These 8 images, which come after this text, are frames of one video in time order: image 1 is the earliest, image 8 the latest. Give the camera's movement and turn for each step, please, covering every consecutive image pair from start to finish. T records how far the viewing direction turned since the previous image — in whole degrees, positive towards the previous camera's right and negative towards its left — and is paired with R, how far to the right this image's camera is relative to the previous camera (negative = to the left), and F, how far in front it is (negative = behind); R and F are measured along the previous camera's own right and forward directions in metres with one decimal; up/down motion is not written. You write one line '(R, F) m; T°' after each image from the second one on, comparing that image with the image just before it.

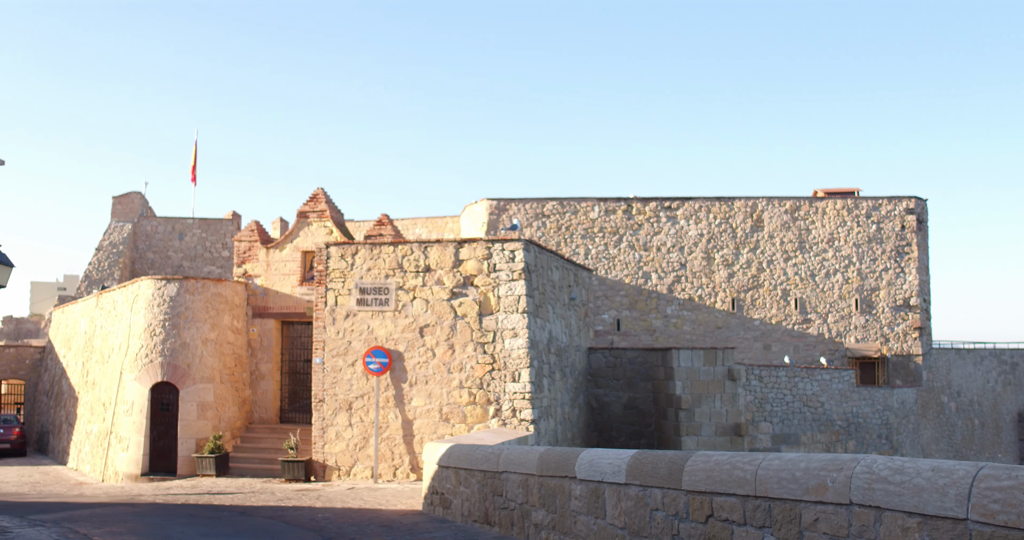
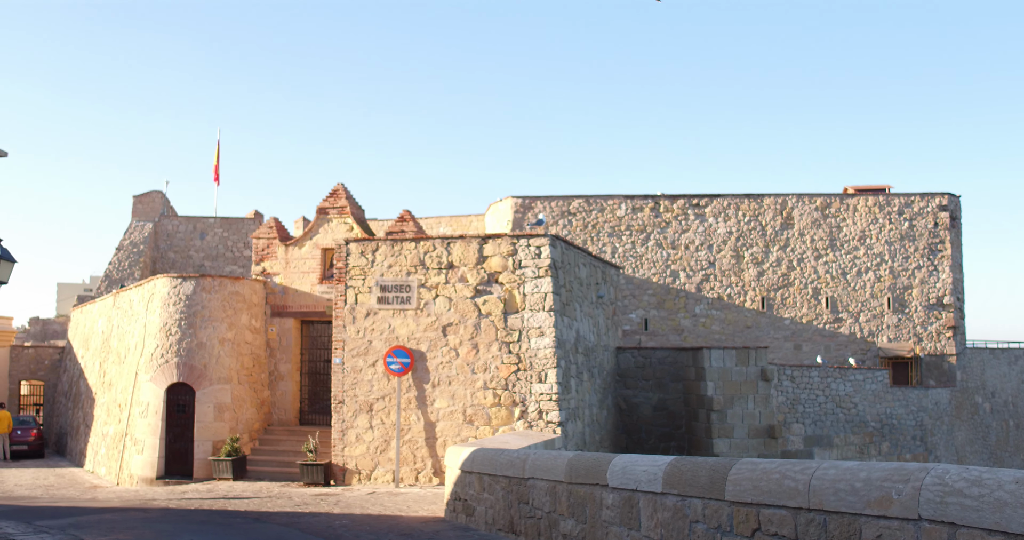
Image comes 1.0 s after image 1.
(0.0, +0.6) m; -2°
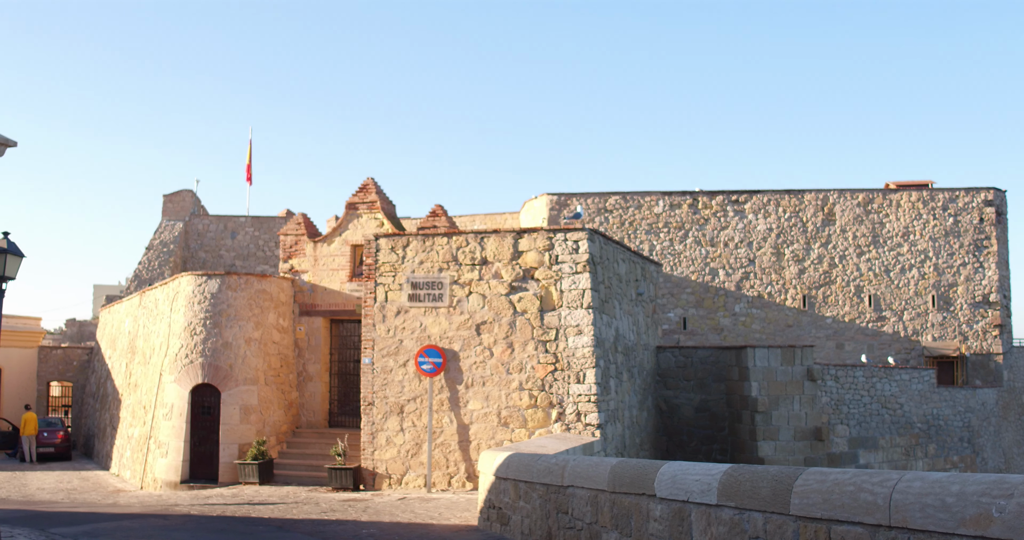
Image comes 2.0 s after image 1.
(0.0, +0.6) m; -2°
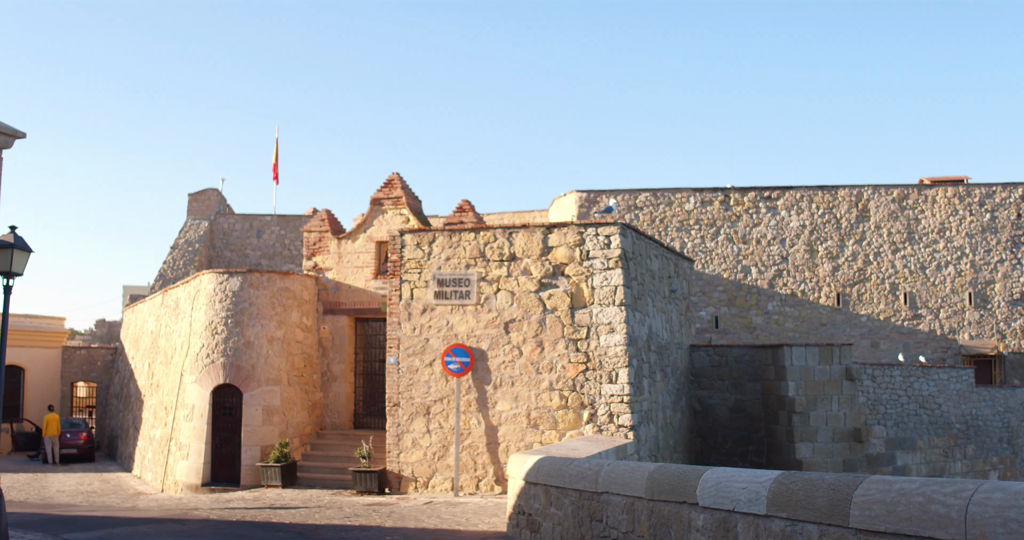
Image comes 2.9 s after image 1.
(0.0, +0.5) m; -2°
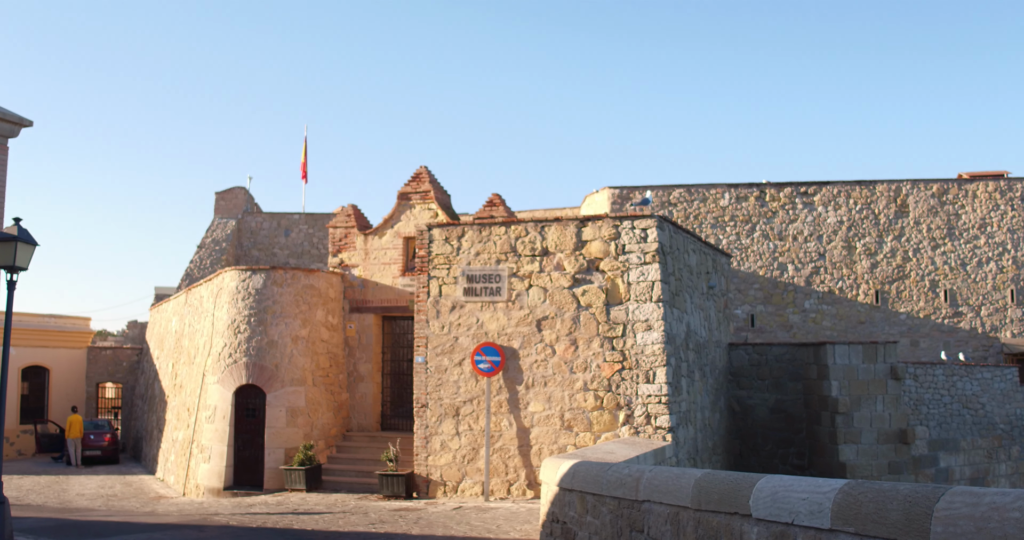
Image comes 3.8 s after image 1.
(0.0, +0.5) m; -2°
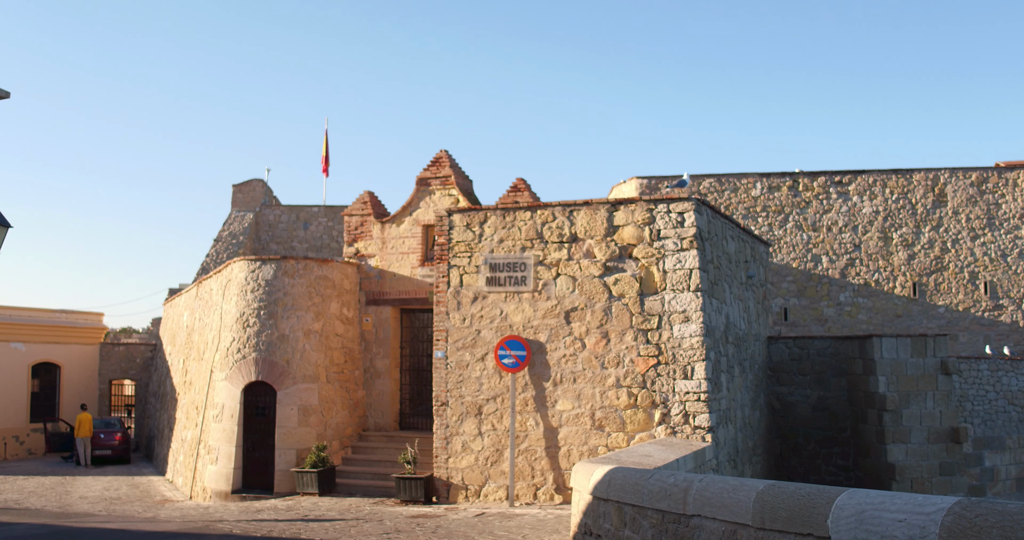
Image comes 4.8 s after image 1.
(0.0, +0.9) m; -2°
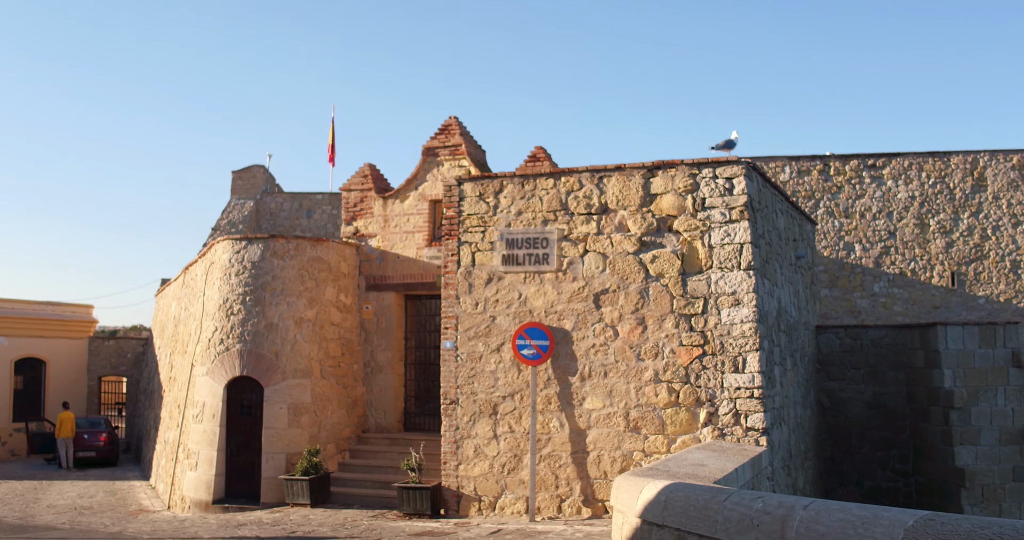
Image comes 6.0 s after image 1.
(0.0, +1.6) m; -1°
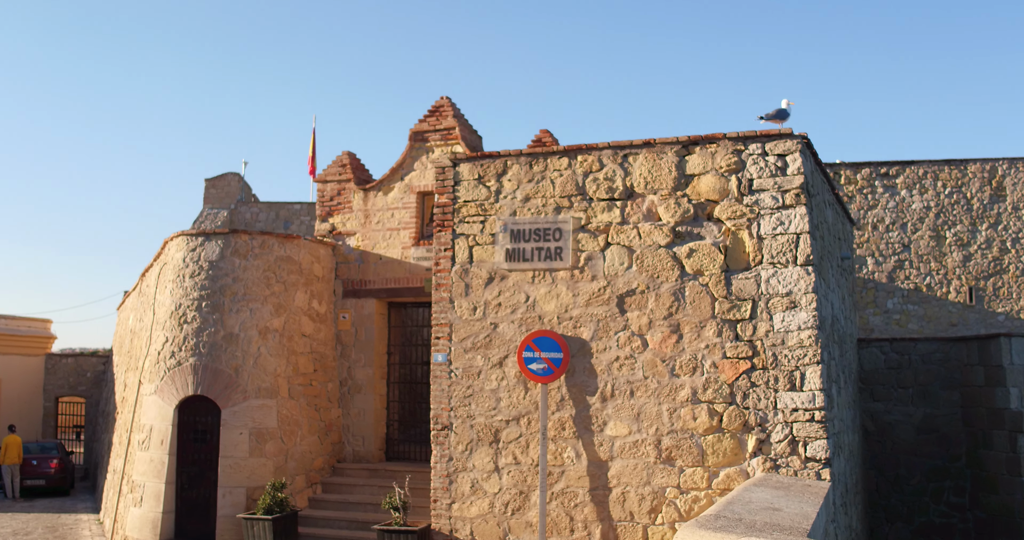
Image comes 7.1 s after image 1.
(-0.1, +1.7) m; 0°
